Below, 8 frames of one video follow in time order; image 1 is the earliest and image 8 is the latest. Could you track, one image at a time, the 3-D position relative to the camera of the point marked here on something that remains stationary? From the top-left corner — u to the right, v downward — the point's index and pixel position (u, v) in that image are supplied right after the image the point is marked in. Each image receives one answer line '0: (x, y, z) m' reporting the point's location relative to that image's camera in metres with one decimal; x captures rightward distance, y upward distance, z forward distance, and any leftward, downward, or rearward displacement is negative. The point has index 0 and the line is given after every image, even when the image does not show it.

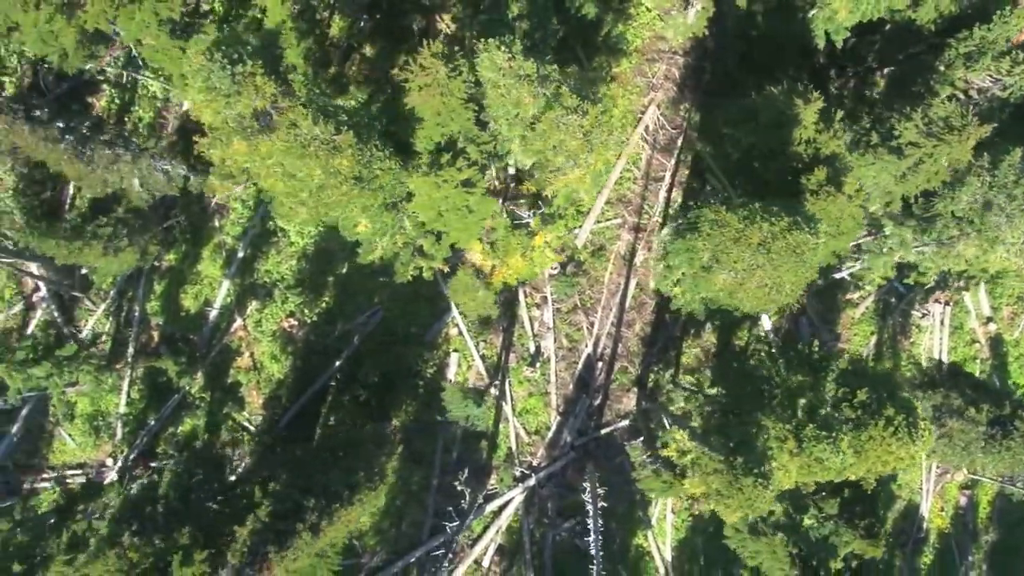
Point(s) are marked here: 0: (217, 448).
0: (-6.4, -3.5, +16.9) m
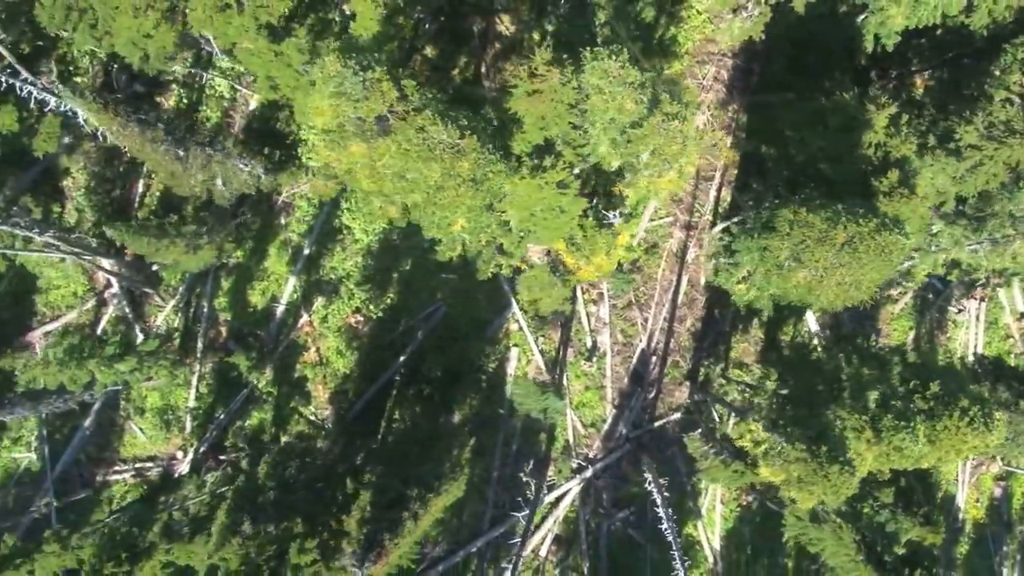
0: (-5.0, -3.4, +17.3) m
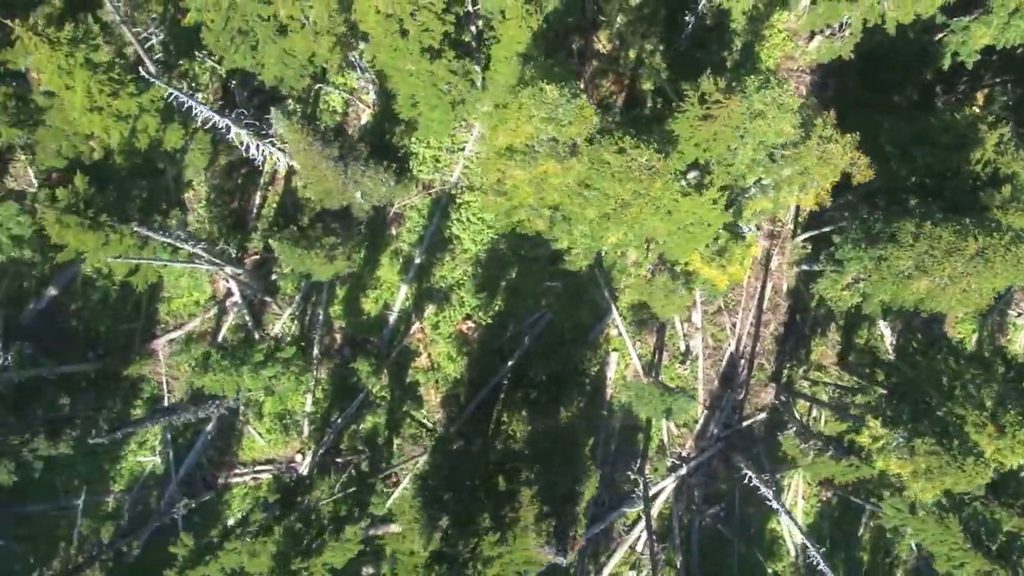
0: (-2.6, -3.6, +18.0) m
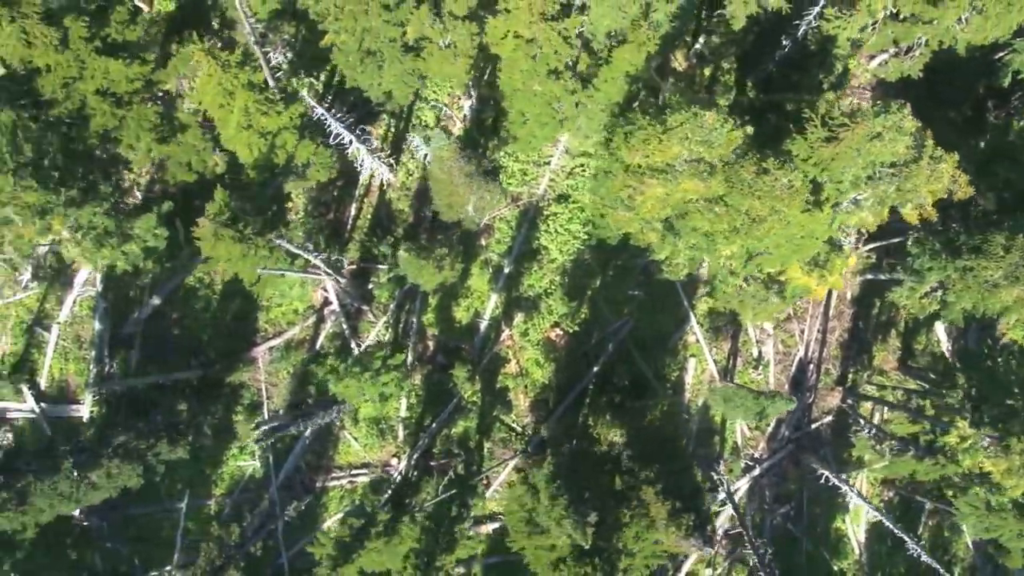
0: (-0.5, -3.8, +18.7) m
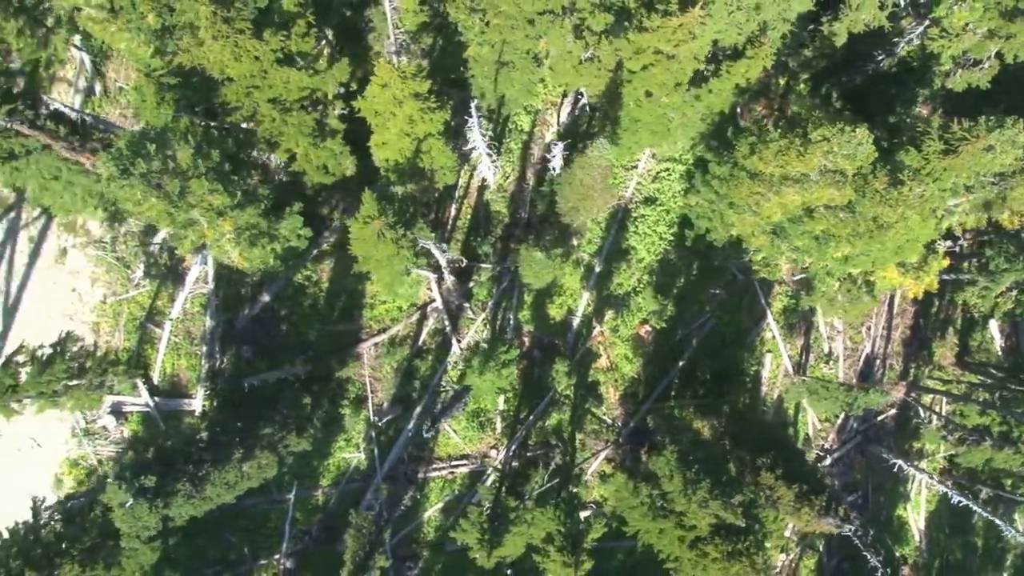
0: (+1.8, -3.8, +19.5) m
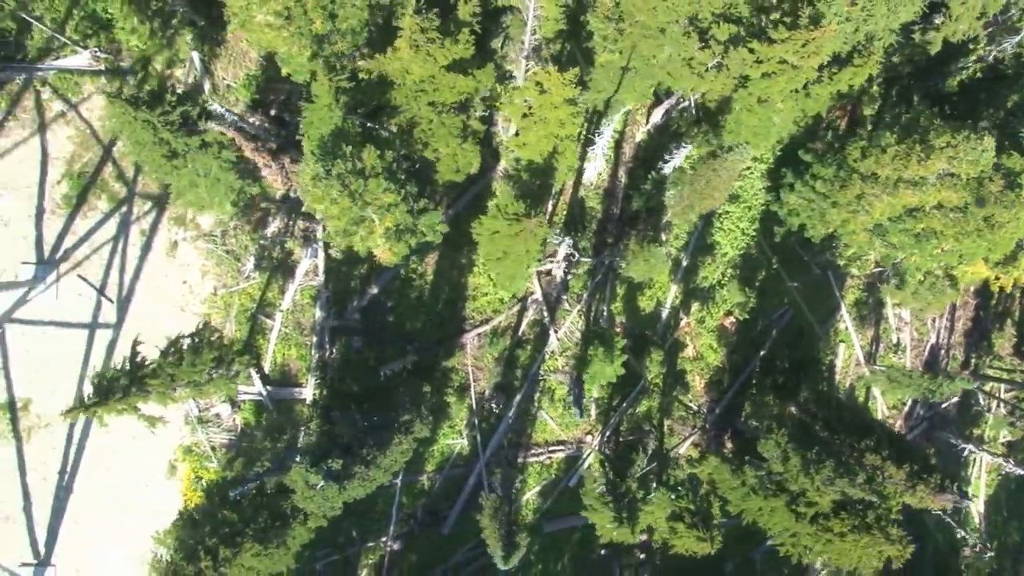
0: (+4.2, -3.6, +20.5) m
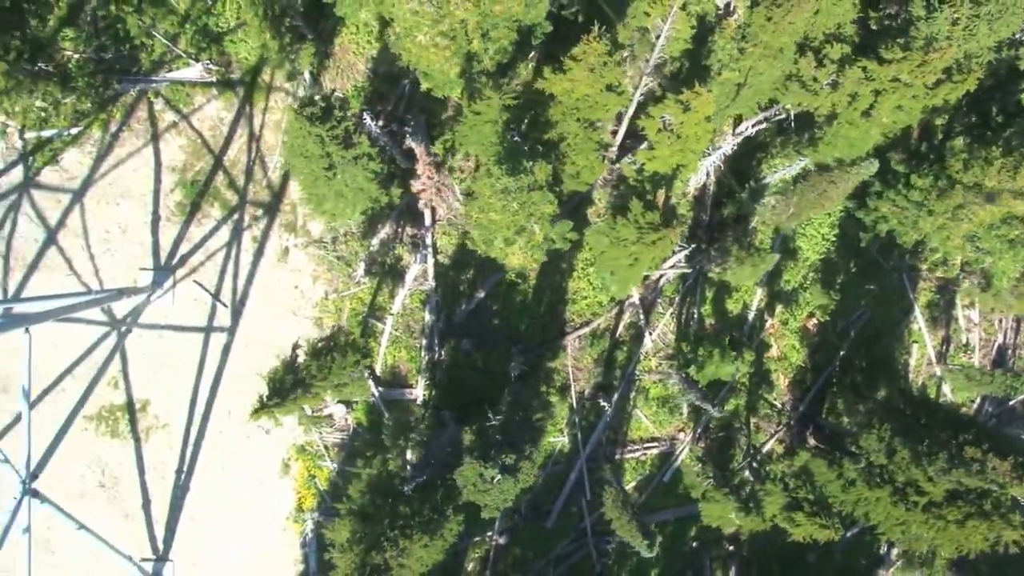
0: (+6.8, -3.7, +21.4) m
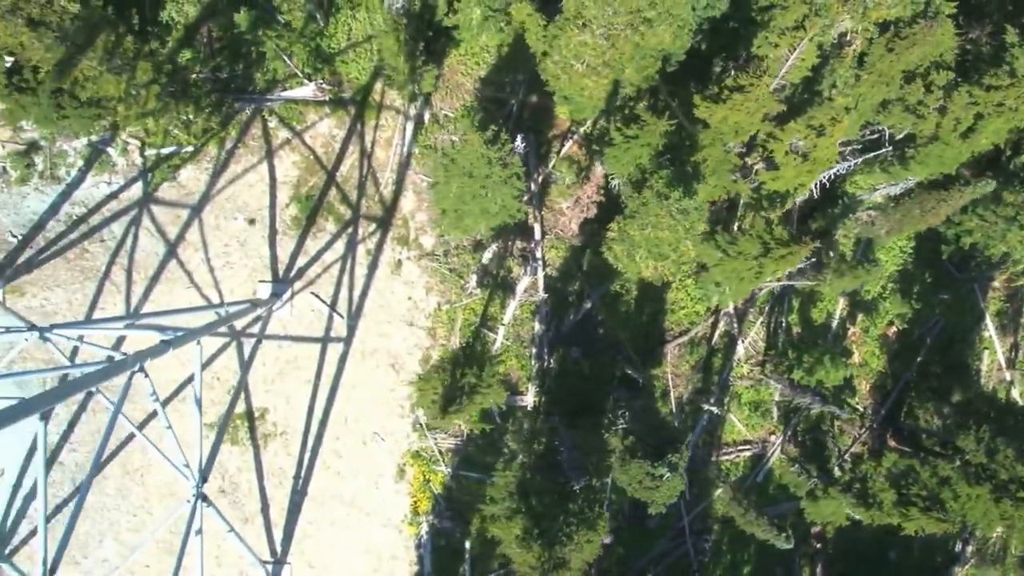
0: (+9.6, -4.0, +22.5) m
